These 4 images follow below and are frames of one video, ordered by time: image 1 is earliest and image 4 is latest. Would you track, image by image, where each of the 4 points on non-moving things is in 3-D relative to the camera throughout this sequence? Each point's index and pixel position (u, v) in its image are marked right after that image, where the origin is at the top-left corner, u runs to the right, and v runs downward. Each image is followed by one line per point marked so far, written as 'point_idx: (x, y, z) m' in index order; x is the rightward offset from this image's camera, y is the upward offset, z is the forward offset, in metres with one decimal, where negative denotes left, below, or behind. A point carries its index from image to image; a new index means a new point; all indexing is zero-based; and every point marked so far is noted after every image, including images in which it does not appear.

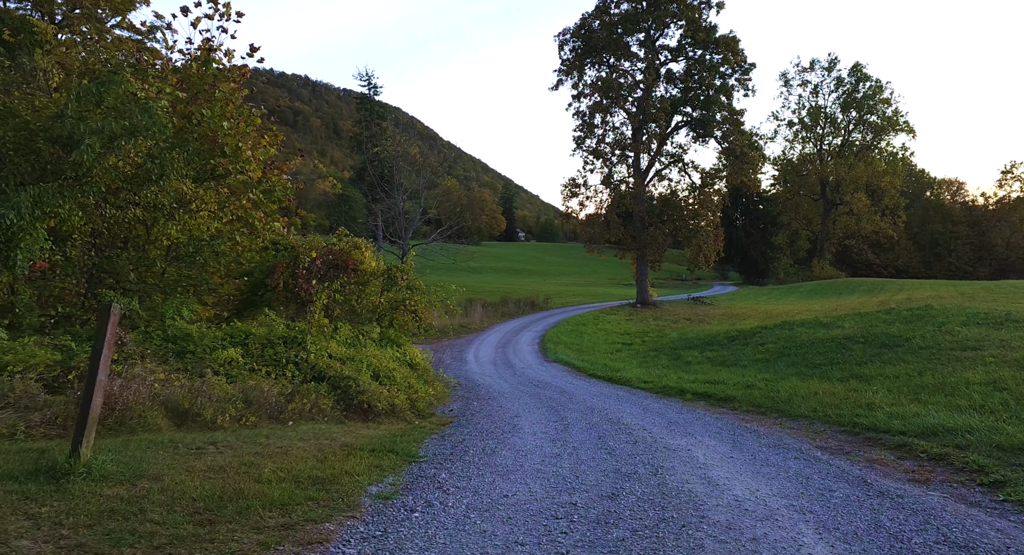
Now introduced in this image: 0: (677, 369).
0: (+3.7, -2.1, +17.0) m
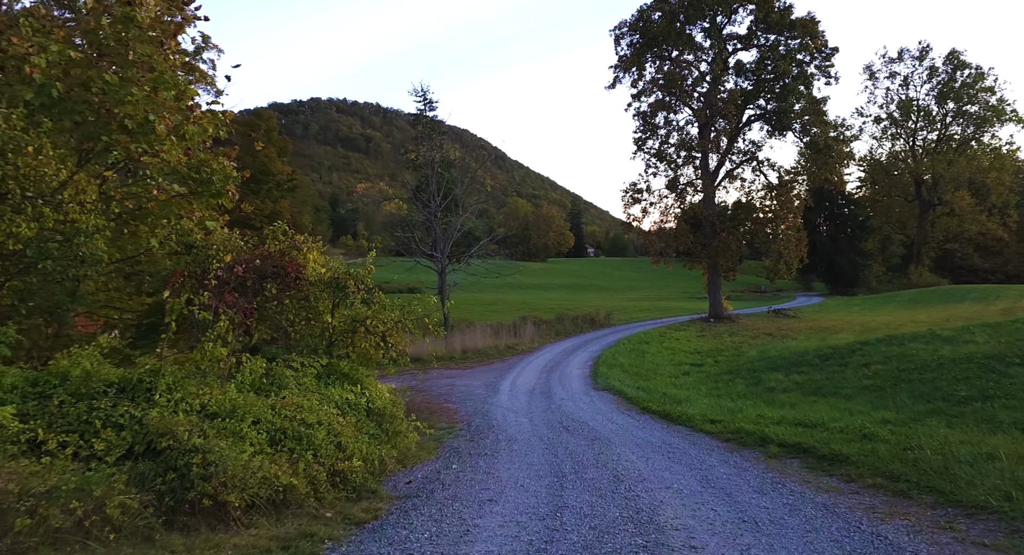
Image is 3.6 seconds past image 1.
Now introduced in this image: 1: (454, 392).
0: (+4.3, -2.2, +13.2) m
1: (-1.4, -2.7, +17.4) m
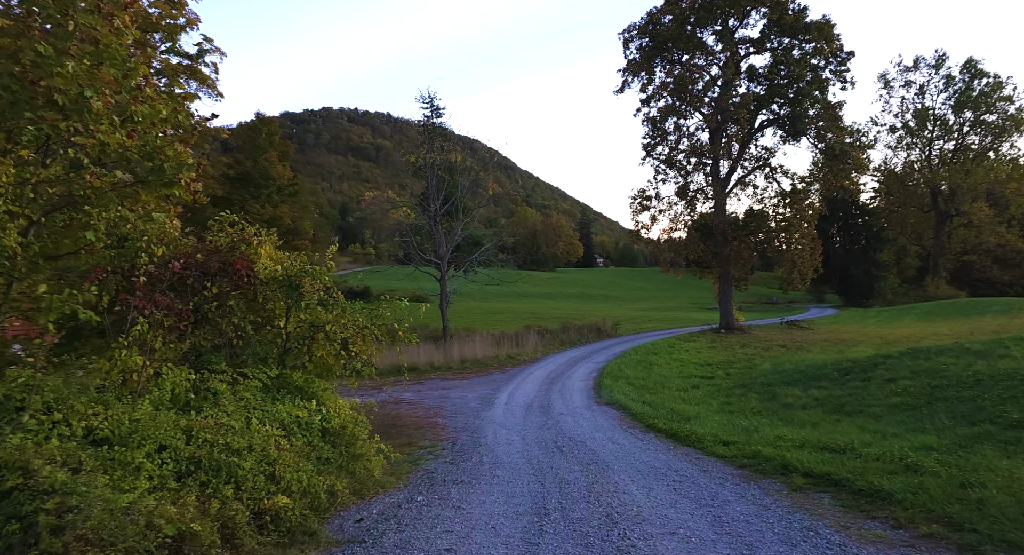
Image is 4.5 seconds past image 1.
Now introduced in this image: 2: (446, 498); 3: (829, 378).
0: (+4.2, -2.2, +12.0) m
1: (-1.4, -2.8, +16.3) m
2: (-0.6, -2.0, +7.1) m
3: (+7.0, -2.2, +16.6) m
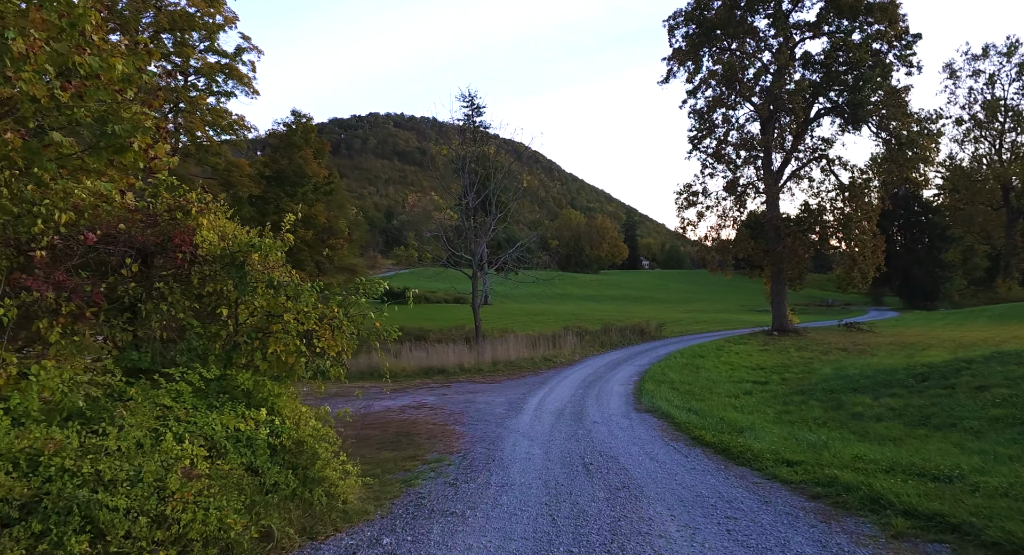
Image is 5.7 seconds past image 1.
0: (+4.5, -2.1, +10.2) m
1: (-0.9, -2.6, +14.7) m
2: (-0.6, -1.9, +5.6) m
3: (+7.6, -2.0, +14.5) m
